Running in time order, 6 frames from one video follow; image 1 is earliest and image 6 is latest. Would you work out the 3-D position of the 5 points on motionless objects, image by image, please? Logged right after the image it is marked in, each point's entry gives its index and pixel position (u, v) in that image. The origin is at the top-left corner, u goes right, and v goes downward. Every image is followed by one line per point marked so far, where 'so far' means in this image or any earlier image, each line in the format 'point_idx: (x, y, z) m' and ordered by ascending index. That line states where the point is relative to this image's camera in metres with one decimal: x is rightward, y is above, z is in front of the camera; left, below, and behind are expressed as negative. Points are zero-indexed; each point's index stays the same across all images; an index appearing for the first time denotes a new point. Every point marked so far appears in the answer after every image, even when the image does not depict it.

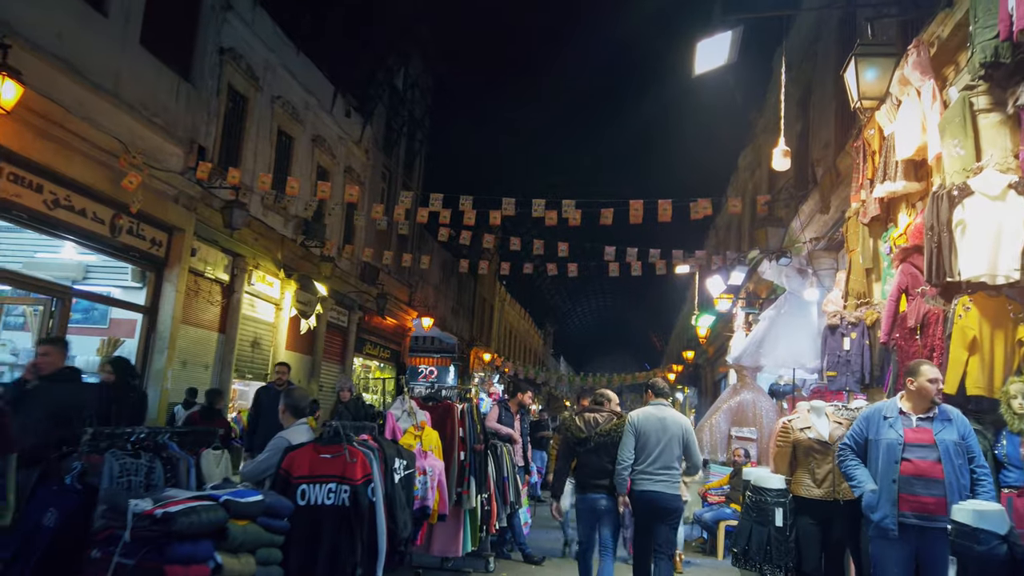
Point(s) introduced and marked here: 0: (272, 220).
0: (-4.6, +1.3, +14.6) m
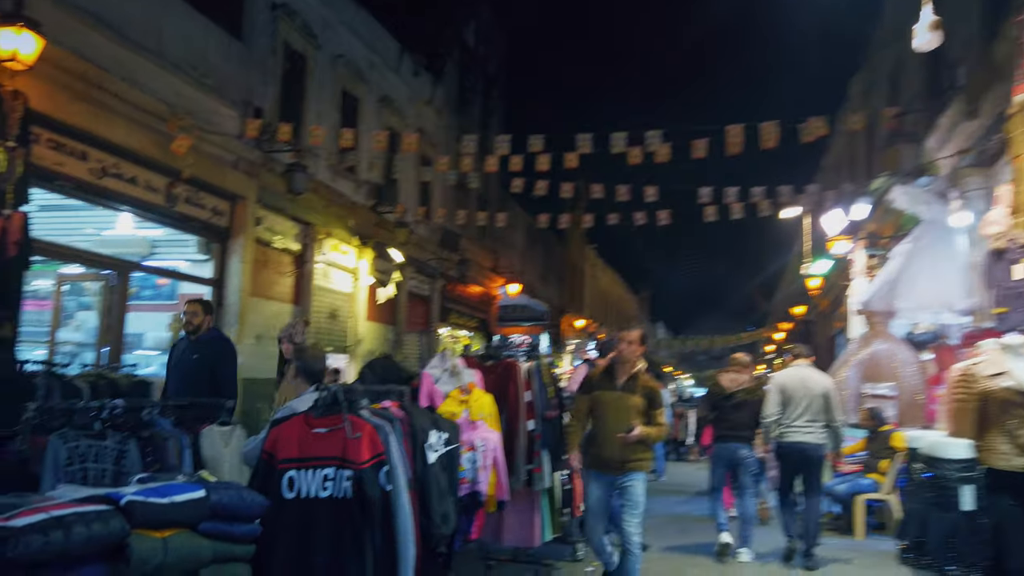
0: (-3.1, +1.9, +13.9) m
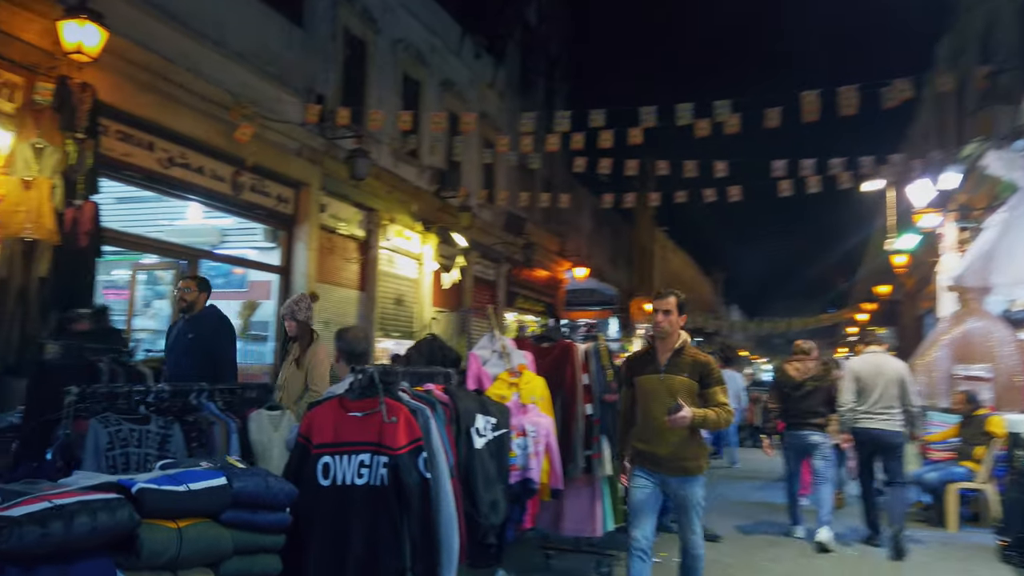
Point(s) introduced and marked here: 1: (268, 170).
0: (-2.0, +2.1, +13.9) m
1: (-3.4, +1.6, +10.6) m
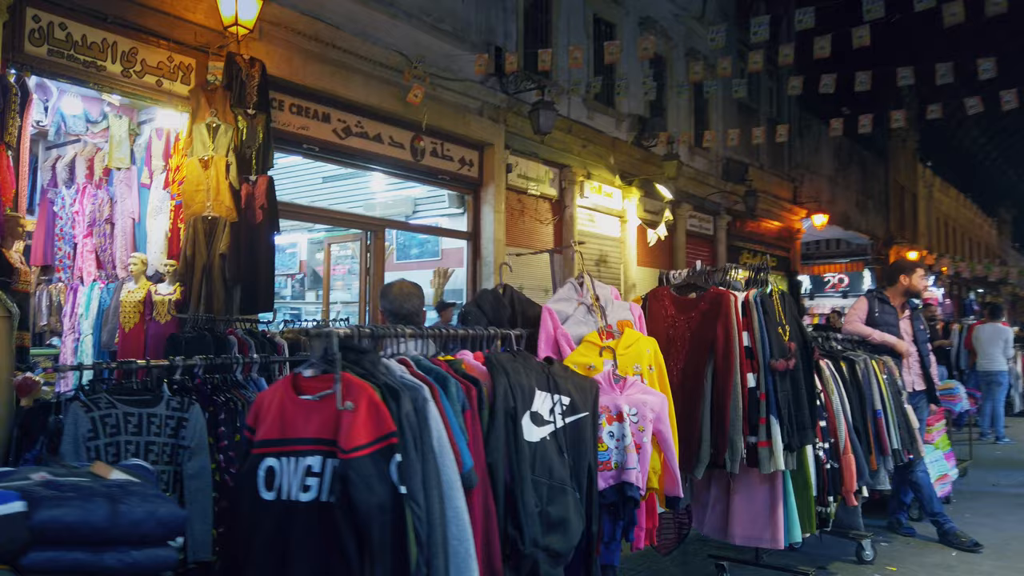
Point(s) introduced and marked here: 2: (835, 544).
0: (+1.5, +2.8, +12.9) m
1: (-0.9, +2.1, +10.2) m
2: (+1.9, -1.5, +4.4) m
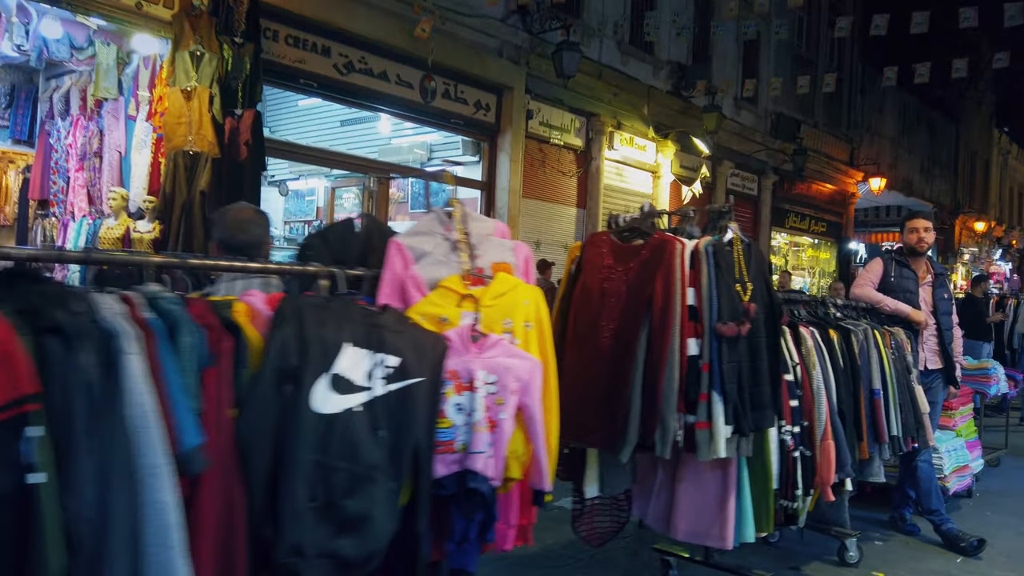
0: (+1.9, +3.5, +12.0) m
1: (-0.6, +2.7, +9.6) m
2: (+1.6, -1.3, +3.8) m
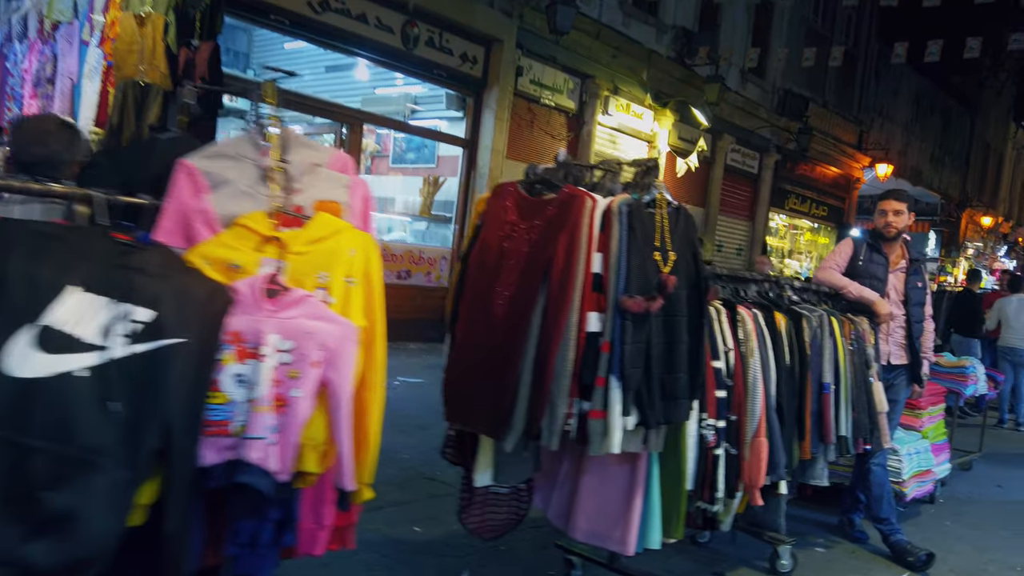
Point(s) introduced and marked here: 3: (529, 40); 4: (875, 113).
0: (+1.8, +3.9, +11.5) m
1: (-0.8, +3.2, +9.1) m
2: (+1.1, -1.2, +3.5) m
3: (+0.3, +3.3, +10.2) m
4: (+7.8, +4.0, +16.8) m
